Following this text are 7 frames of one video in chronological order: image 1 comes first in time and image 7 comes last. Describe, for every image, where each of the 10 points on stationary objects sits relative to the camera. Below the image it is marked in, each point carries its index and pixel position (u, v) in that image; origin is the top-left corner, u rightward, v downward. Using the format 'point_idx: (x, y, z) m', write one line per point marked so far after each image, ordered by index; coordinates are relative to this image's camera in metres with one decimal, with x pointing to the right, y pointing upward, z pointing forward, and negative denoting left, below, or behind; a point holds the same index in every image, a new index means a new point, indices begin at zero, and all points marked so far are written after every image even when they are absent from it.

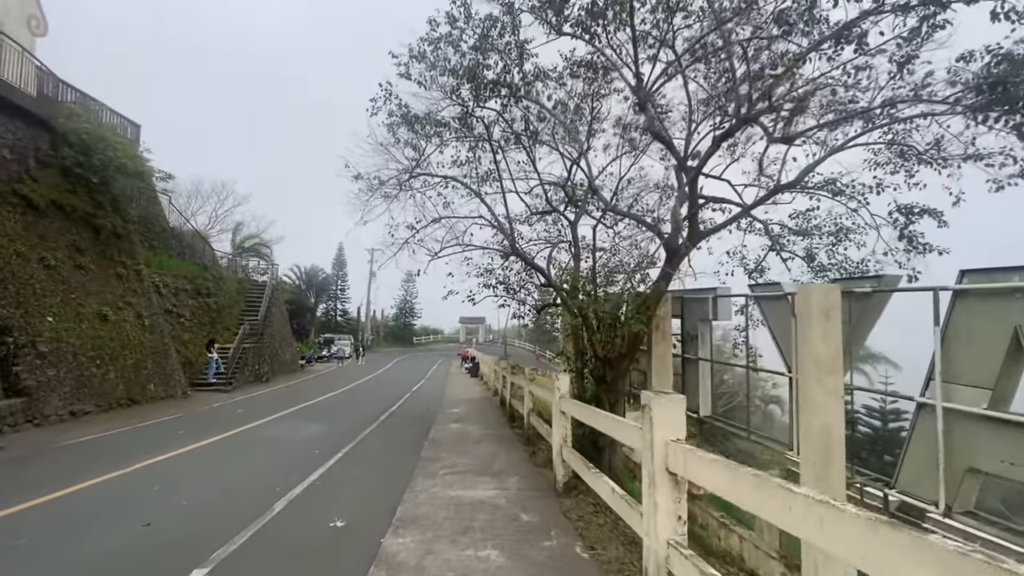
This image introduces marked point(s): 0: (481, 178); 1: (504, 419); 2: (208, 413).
0: (-0.8, +3.0, +12.7) m
1: (-0.2, -3.4, +12.1) m
2: (-9.9, -4.2, +15.4) m
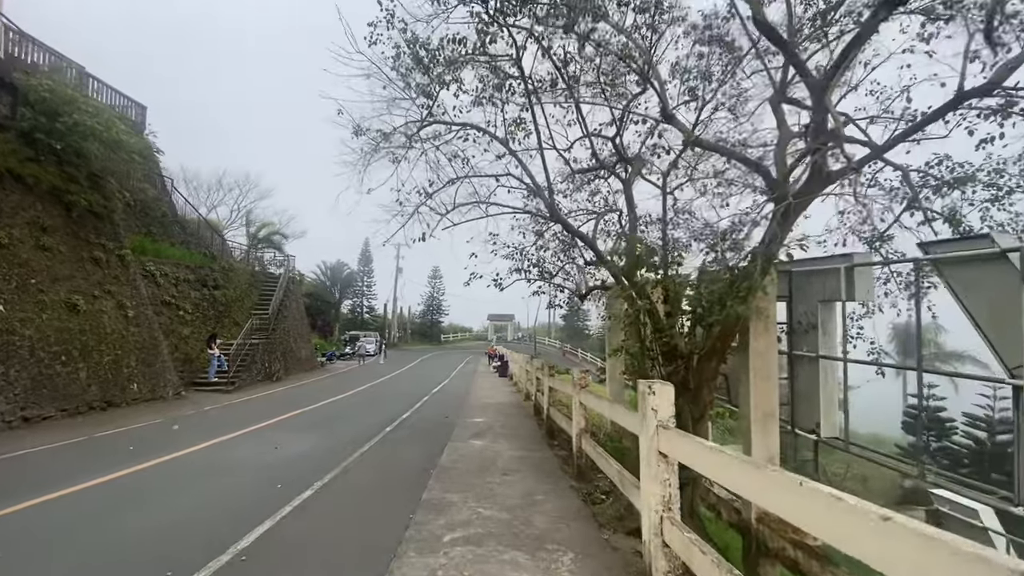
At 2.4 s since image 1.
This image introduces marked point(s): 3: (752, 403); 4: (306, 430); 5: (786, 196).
0: (0.0, +3.4, +10.0) m
1: (+0.6, -2.9, +9.4) m
2: (-8.9, -3.8, +13.3) m
3: (+3.7, -1.7, +7.3) m
4: (-5.5, -3.8, +12.3) m
5: (+3.9, +1.3, +6.9) m
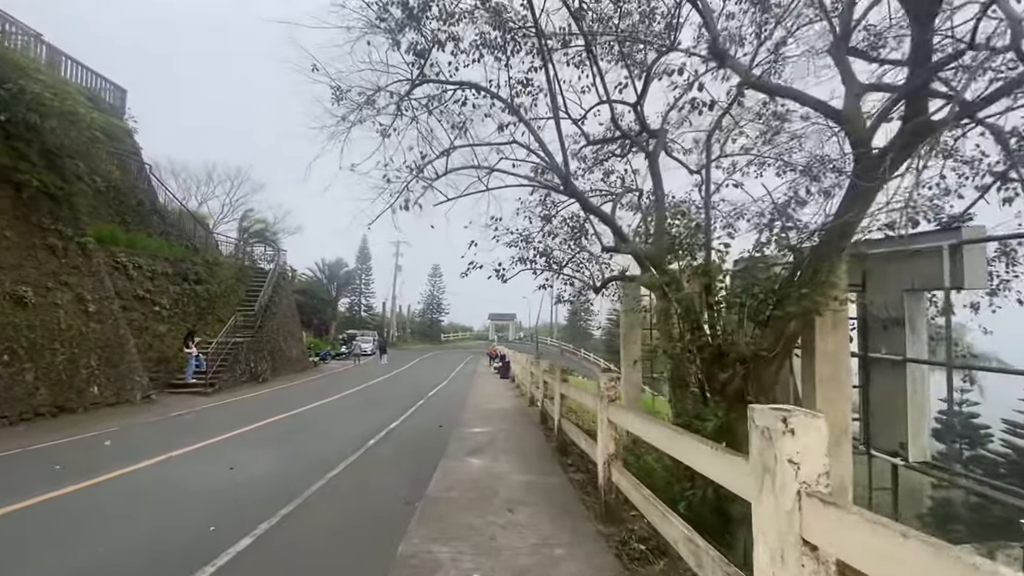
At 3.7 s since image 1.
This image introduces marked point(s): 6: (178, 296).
0: (+0.1, +3.6, +8.5) m
1: (+0.7, -2.7, +7.9) m
2: (-8.9, -3.5, +11.8) m
3: (+3.7, -1.6, +5.8) m
4: (-5.4, -3.6, +10.9) m
5: (+4.0, +1.5, +5.4) m
6: (-13.2, -0.3, +18.9) m
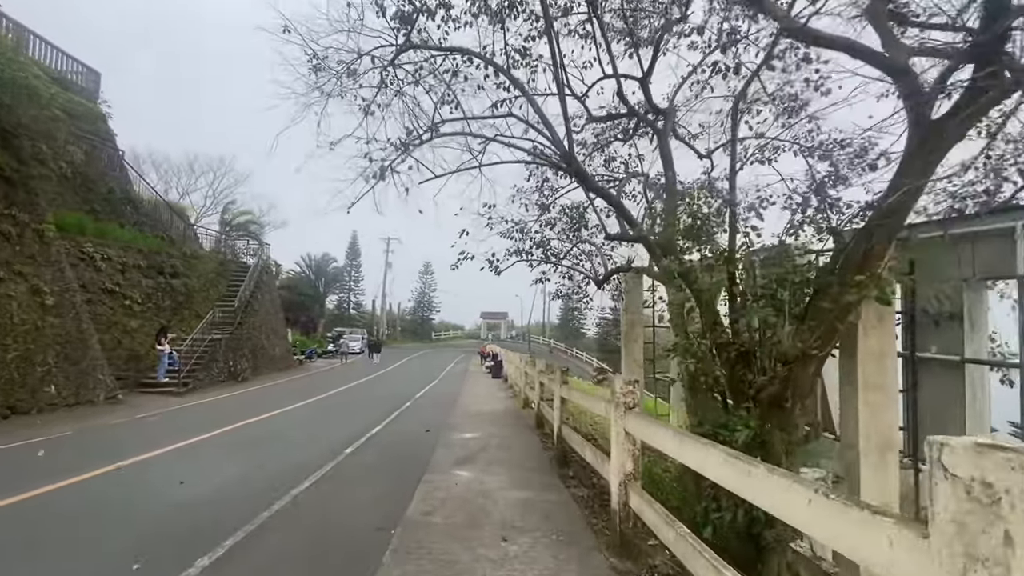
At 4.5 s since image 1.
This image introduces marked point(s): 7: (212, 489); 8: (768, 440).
0: (0.0, +3.7, +7.7) m
1: (+0.6, -2.6, +7.1) m
2: (-9.0, -3.3, +10.8) m
3: (+3.7, -1.5, +5.0) m
4: (-5.6, -3.4, +9.9) m
5: (+4.0, +1.6, +4.6) m
6: (-13.5, -0.1, +17.9) m
7: (-4.7, -3.1, +7.4) m
8: (+2.5, -1.5, +4.7) m
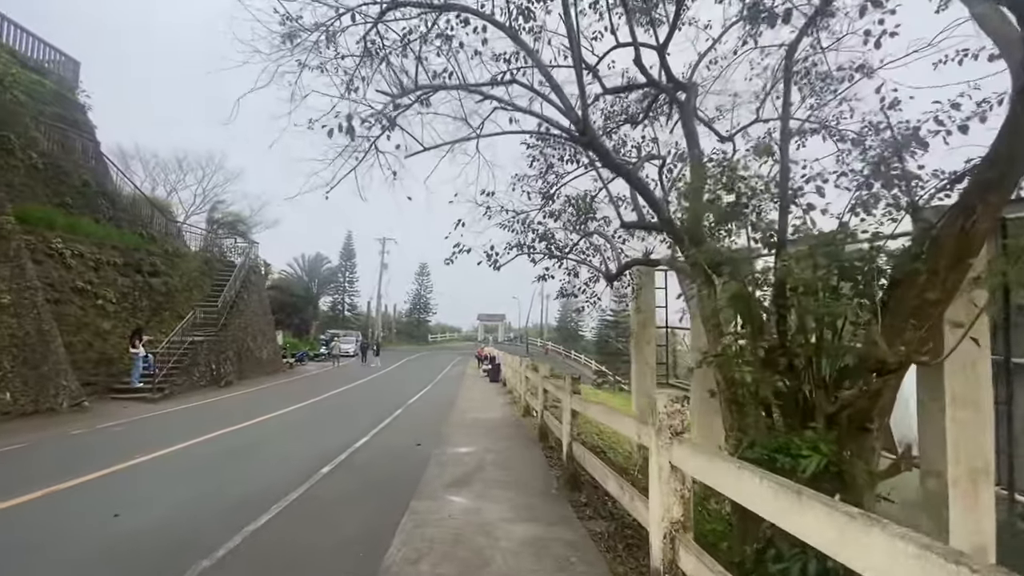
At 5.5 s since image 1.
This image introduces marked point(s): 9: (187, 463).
0: (0.0, +3.8, +6.7) m
1: (+0.6, -2.5, +6.1) m
2: (-9.0, -3.3, +9.8) m
3: (+3.7, -1.4, +4.1) m
4: (-5.6, -3.3, +8.9) m
5: (+4.1, +1.7, +3.7) m
6: (-13.5, 0.0, +16.8) m
7: (-4.6, -3.0, +6.3) m
8: (+2.5, -1.4, +3.7) m
9: (-6.3, -3.4, +9.5) m
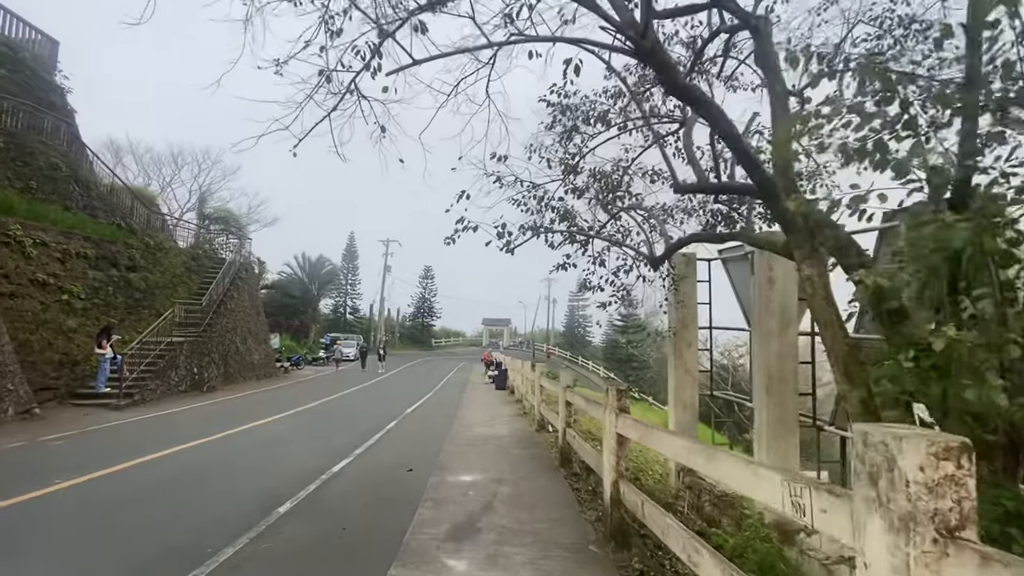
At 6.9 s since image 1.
0: (+0.3, +4.0, +5.1) m
1: (+0.8, -2.3, +4.4) m
2: (-8.8, -3.1, +8.2) m
3: (+3.9, -1.2, +2.4) m
4: (-5.3, -3.1, +7.3) m
5: (+4.3, +1.9, +2.0) m
6: (-13.2, +0.1, +15.3) m
7: (-4.4, -2.8, +4.7) m
8: (+2.7, -1.2, +2.0) m
9: (-6.1, -3.2, +7.9) m
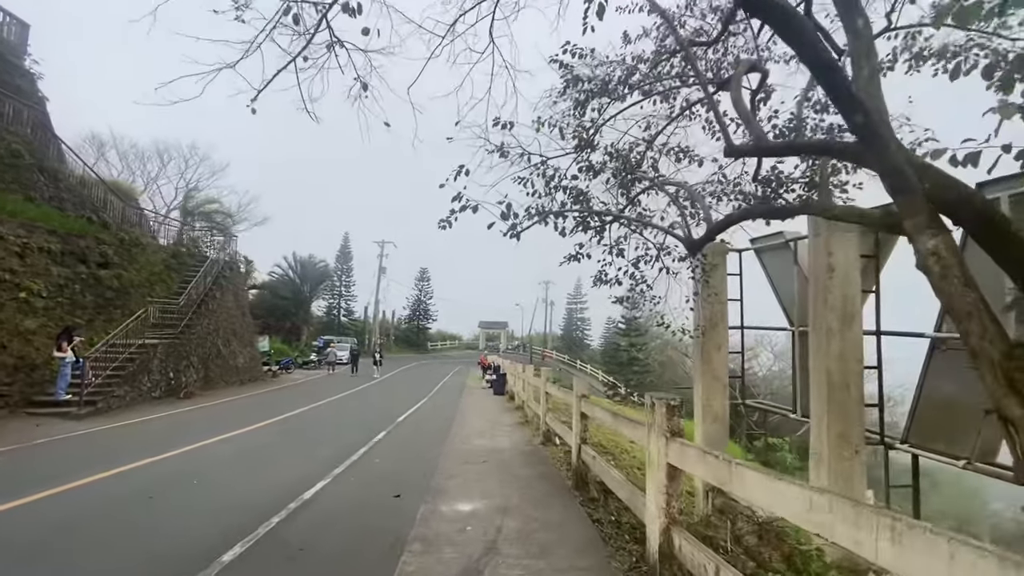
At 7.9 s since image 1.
0: (+0.4, +4.1, +4.1) m
1: (+0.9, -2.2, +3.3) m
2: (-8.7, -2.9, +7.0) m
3: (+4.0, -1.0, +1.3) m
4: (-5.3, -3.0, +6.1) m
5: (+4.4, +2.1, +1.0) m
6: (-13.2, +0.2, +14.1) m
7: (-4.3, -2.7, +3.6) m
8: (+2.8, -1.0, +1.0) m
9: (-6.0, -3.1, +6.7) m
